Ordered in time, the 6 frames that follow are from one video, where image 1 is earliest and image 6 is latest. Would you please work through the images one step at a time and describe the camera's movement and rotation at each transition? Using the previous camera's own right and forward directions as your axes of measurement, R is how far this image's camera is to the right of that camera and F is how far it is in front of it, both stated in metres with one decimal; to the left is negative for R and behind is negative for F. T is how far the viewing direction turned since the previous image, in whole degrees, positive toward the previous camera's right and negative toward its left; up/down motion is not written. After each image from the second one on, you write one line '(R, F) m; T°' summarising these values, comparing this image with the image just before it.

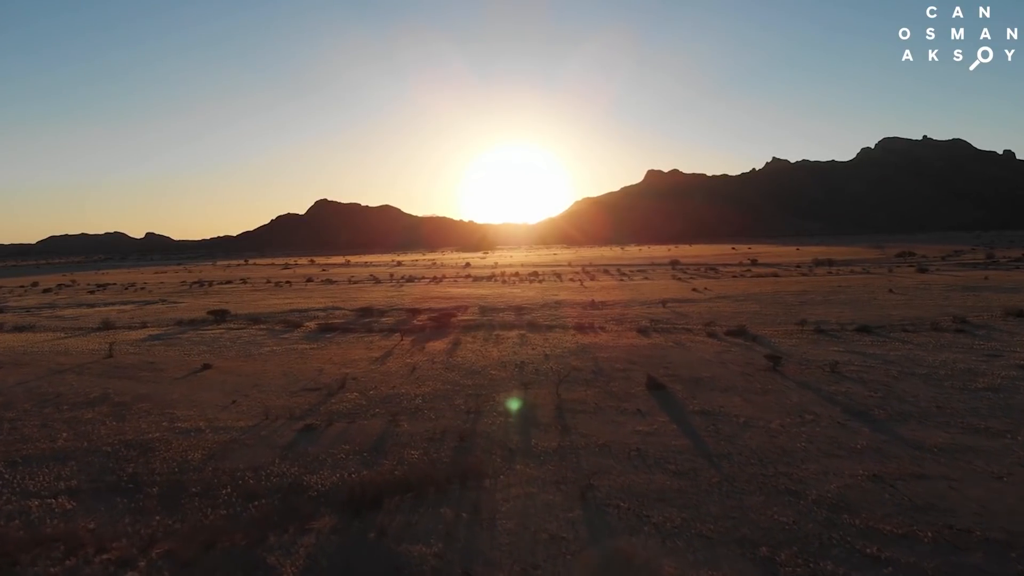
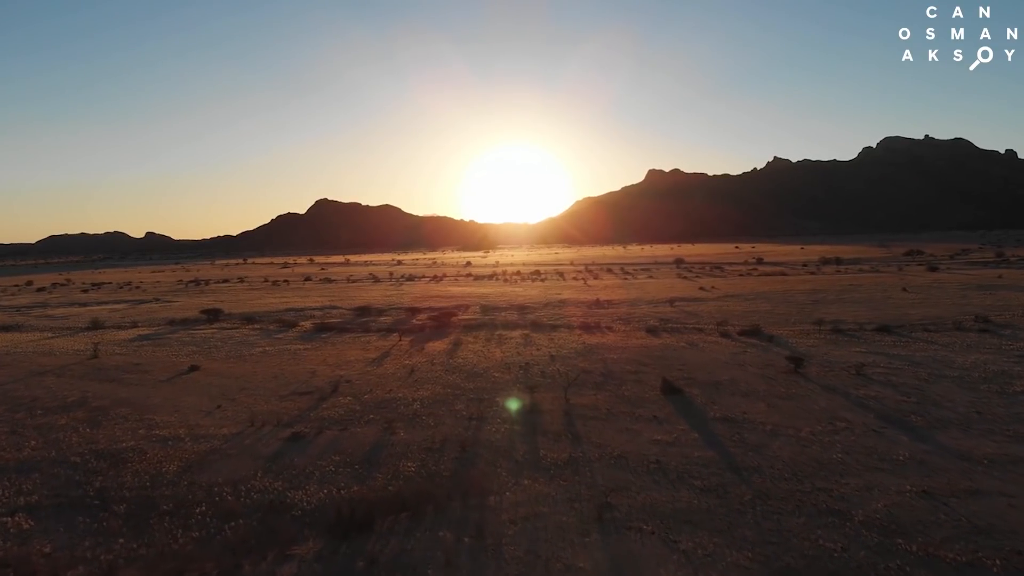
(-0.1, +1.4) m; 0°
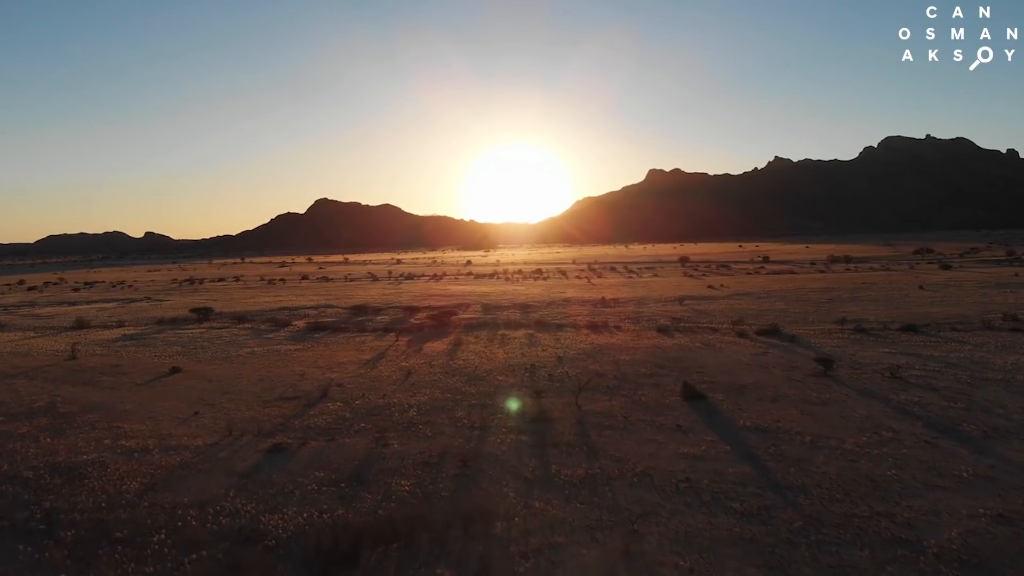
(-0.1, +1.7) m; 0°
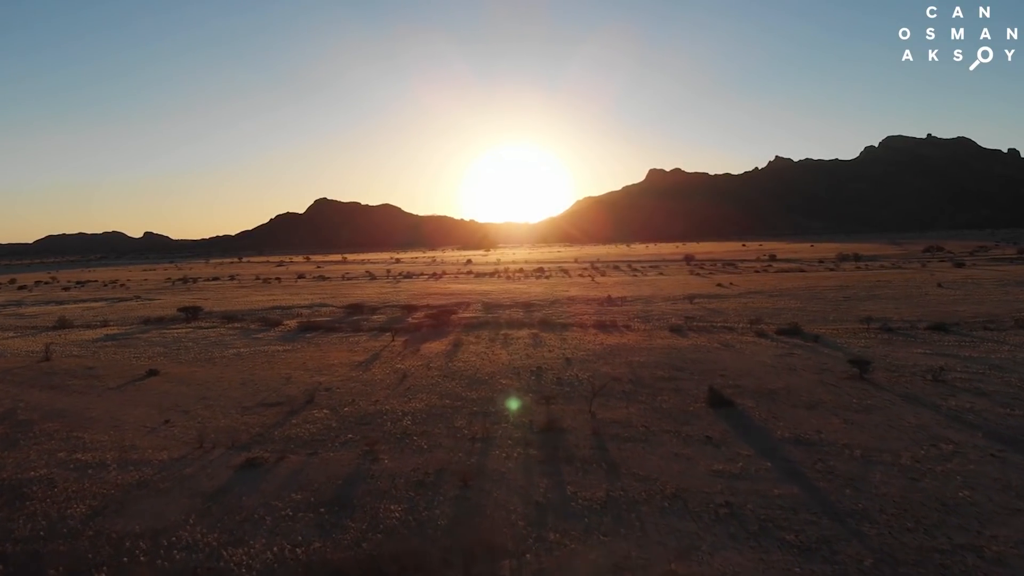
(-0.1, +1.7) m; 0°
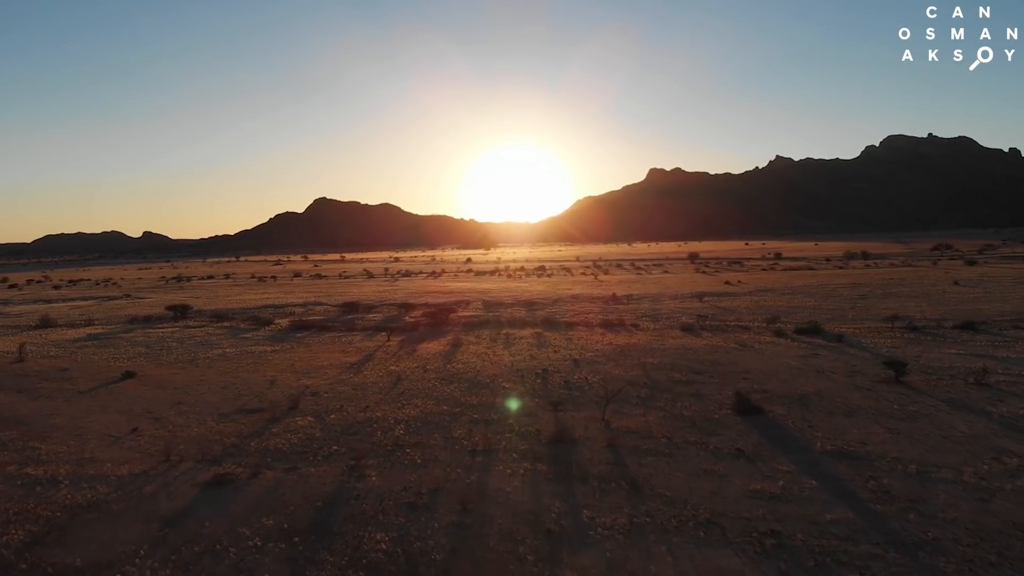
(-0.1, +1.5) m; 0°
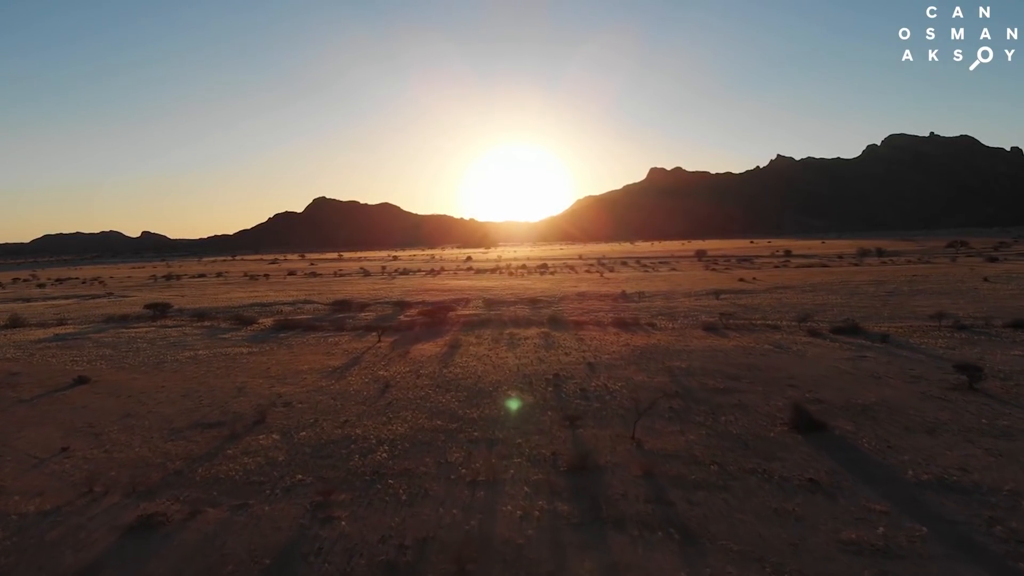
(-0.1, +2.4) m; 0°
